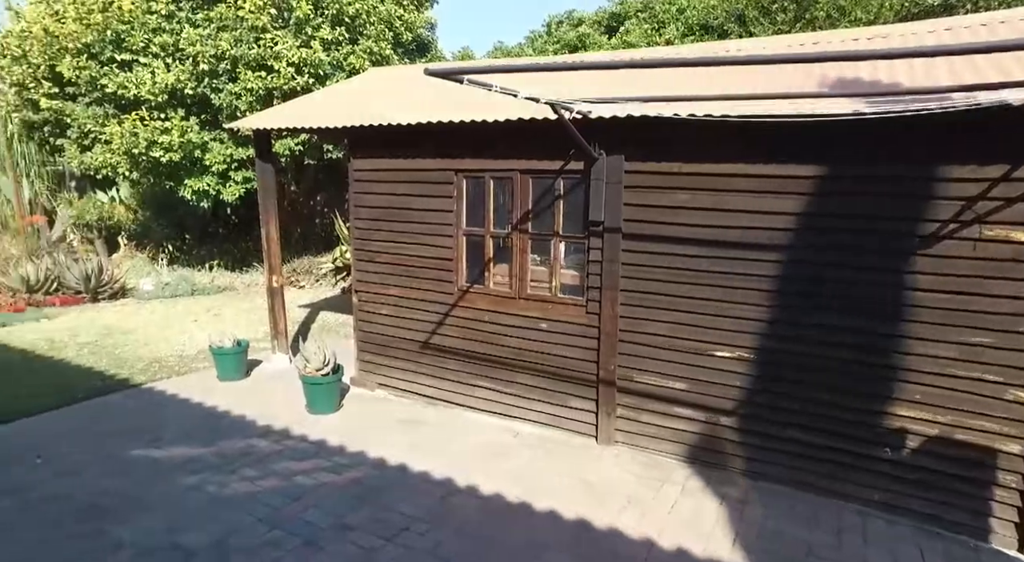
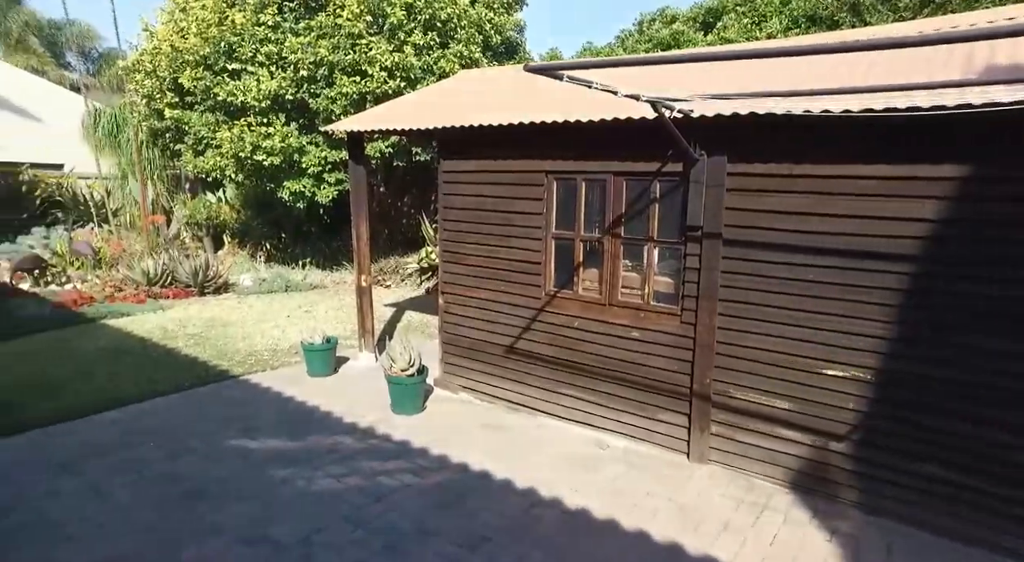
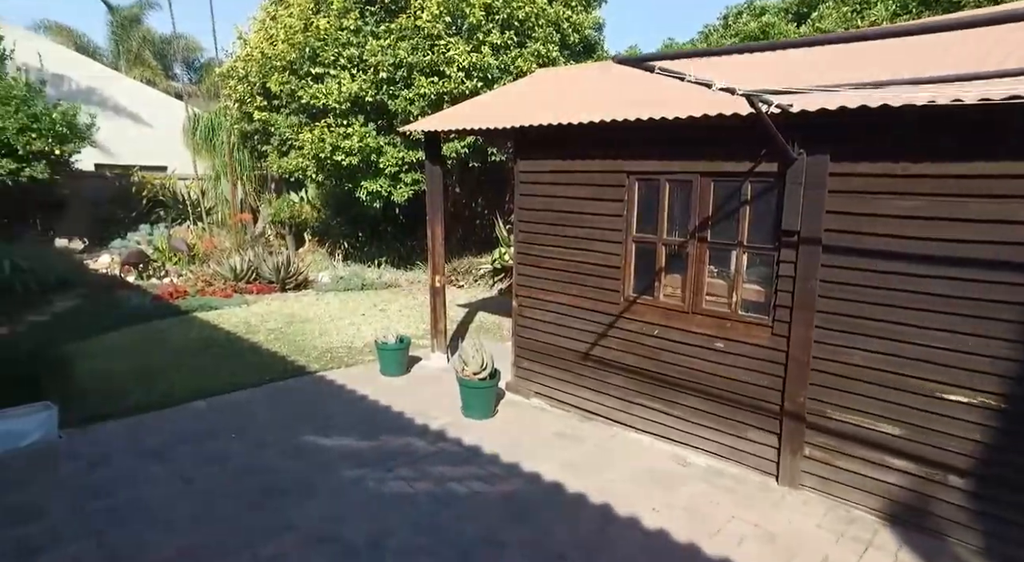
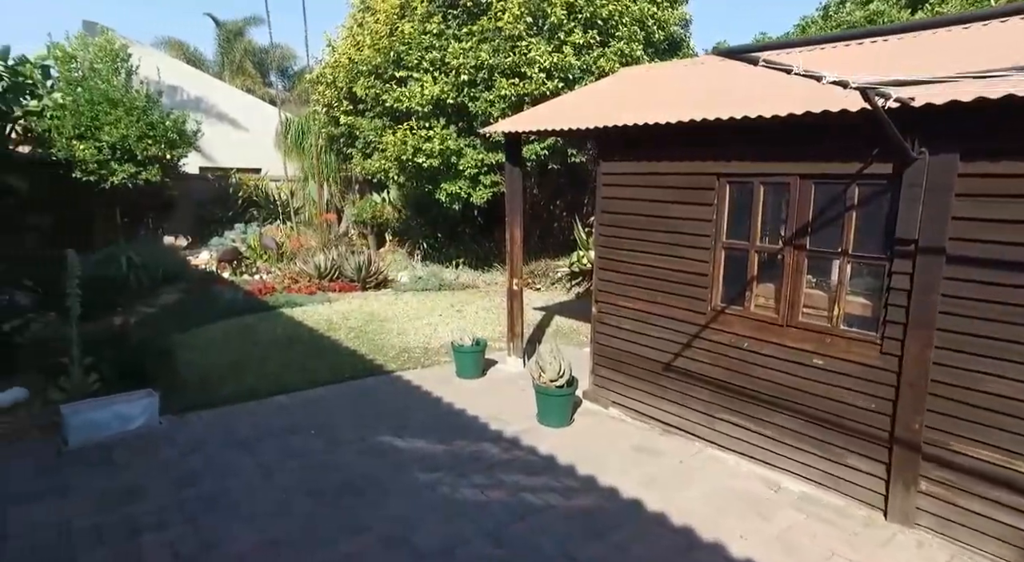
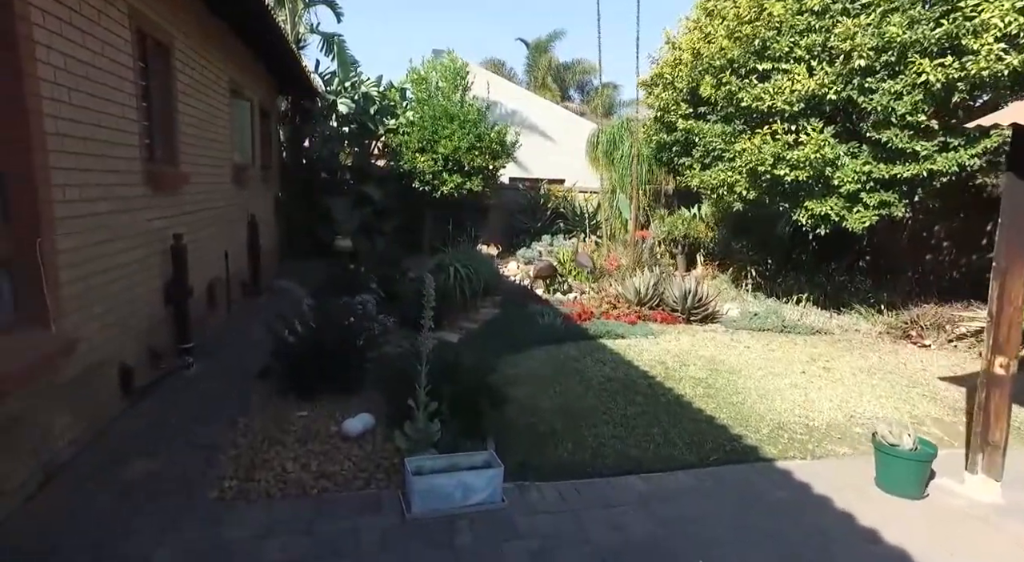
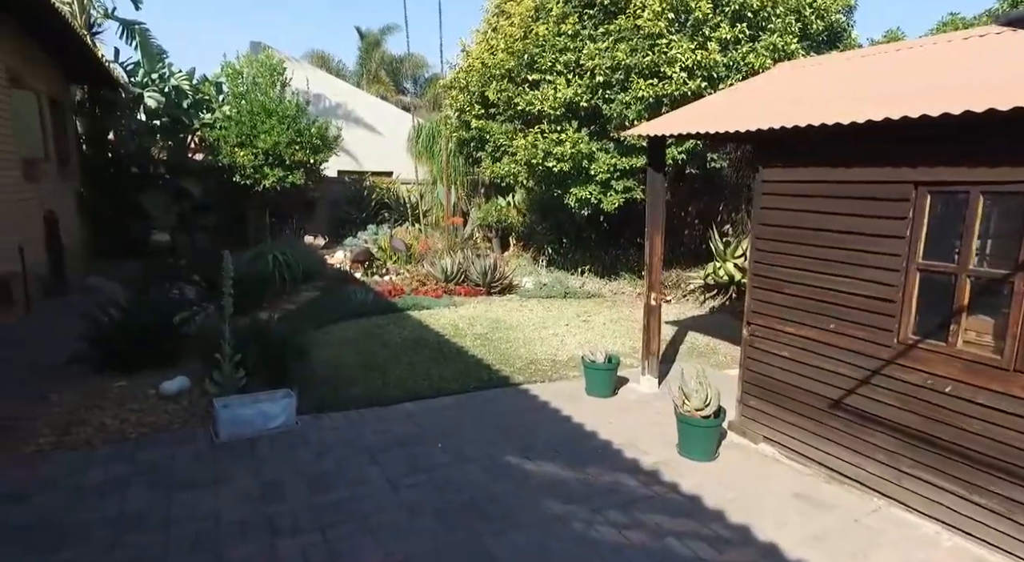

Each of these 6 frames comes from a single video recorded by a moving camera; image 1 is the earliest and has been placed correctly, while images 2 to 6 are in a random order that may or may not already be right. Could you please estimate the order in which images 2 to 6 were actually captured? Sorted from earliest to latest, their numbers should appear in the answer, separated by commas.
2, 3, 4, 6, 5
